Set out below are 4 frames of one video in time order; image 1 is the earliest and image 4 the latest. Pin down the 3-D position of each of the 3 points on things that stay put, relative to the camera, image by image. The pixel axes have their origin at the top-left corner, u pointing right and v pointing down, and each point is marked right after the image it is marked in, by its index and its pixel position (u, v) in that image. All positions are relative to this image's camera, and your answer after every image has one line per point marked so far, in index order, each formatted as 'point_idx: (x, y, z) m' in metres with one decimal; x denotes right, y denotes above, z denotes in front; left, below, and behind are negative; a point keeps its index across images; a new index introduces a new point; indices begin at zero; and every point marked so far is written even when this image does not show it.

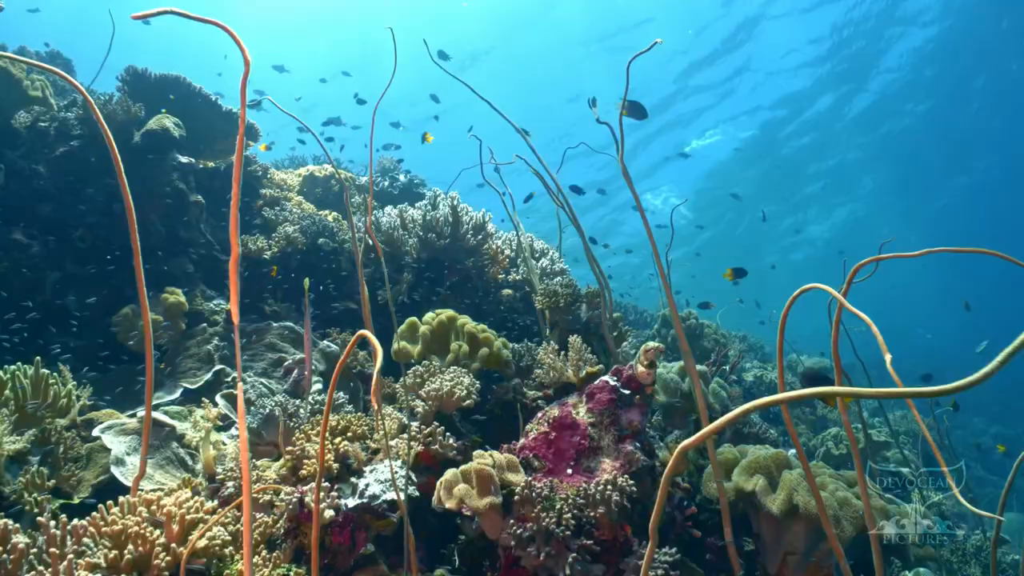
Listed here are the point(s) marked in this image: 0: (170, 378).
0: (-4.1, -1.1, +6.1) m
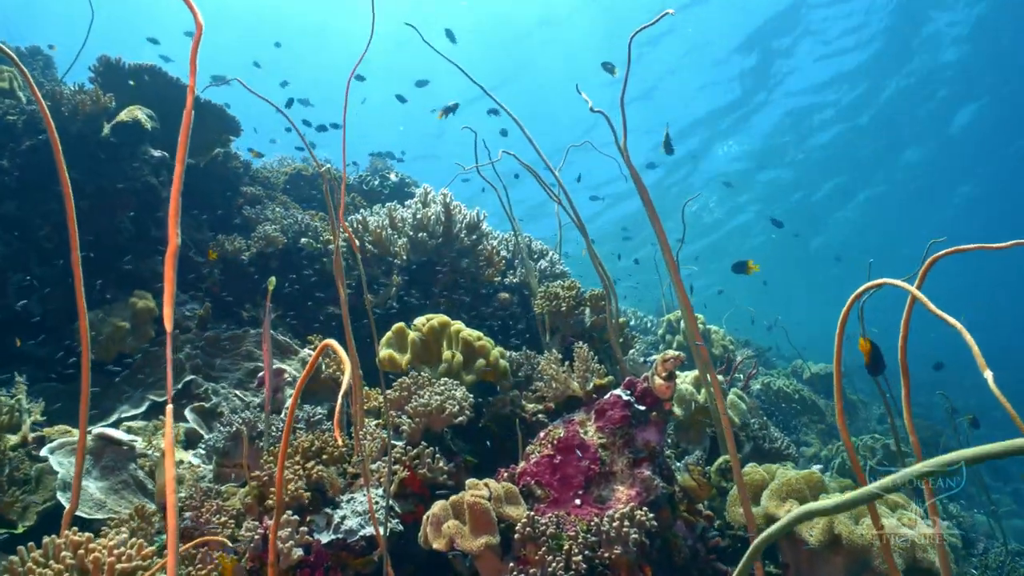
0: (-4.1, -1.1, +5.5) m
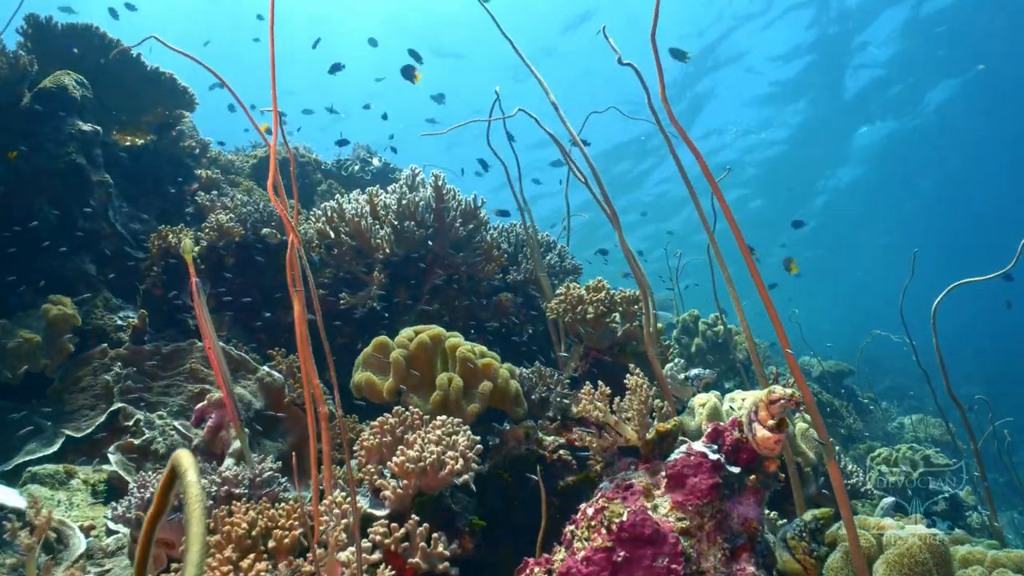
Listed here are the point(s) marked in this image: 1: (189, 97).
0: (-4.0, -1.2, +4.4) m
1: (-5.2, +3.0, +8.0) m
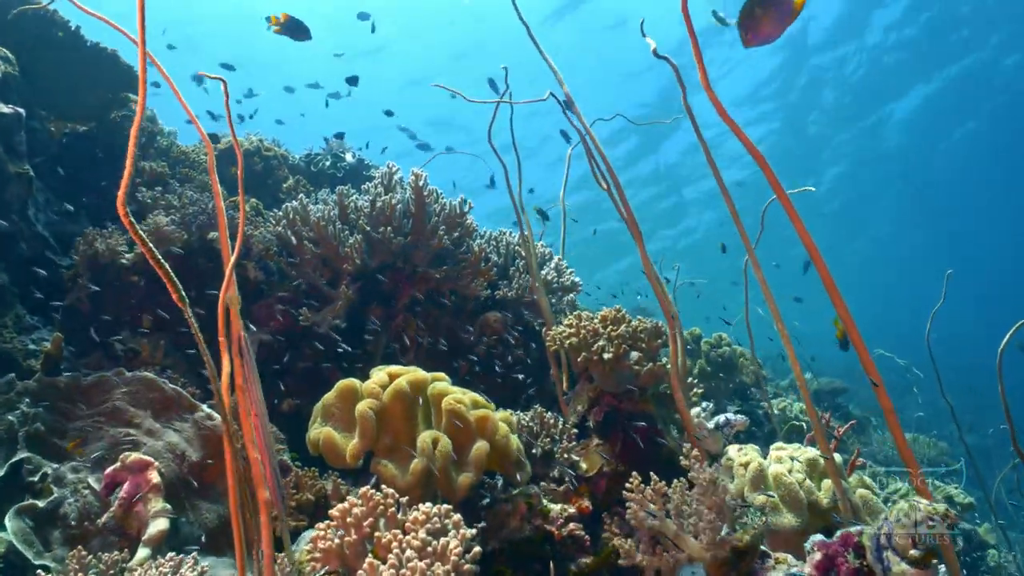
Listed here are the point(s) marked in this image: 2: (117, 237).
0: (-4.0, -1.3, +3.5) m
1: (-5.3, +2.9, +7.1) m
2: (-3.9, +0.5, +5.0) m
